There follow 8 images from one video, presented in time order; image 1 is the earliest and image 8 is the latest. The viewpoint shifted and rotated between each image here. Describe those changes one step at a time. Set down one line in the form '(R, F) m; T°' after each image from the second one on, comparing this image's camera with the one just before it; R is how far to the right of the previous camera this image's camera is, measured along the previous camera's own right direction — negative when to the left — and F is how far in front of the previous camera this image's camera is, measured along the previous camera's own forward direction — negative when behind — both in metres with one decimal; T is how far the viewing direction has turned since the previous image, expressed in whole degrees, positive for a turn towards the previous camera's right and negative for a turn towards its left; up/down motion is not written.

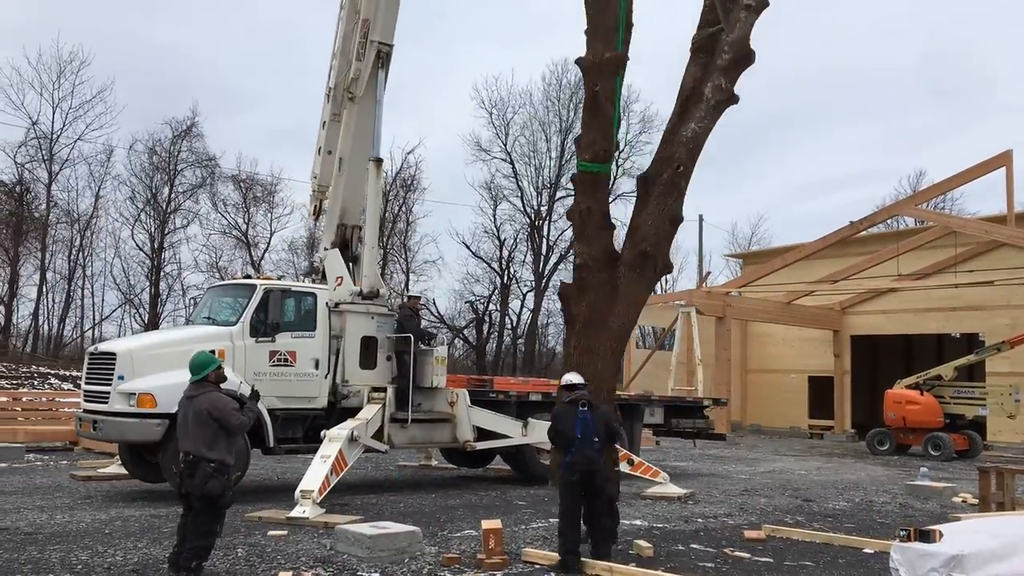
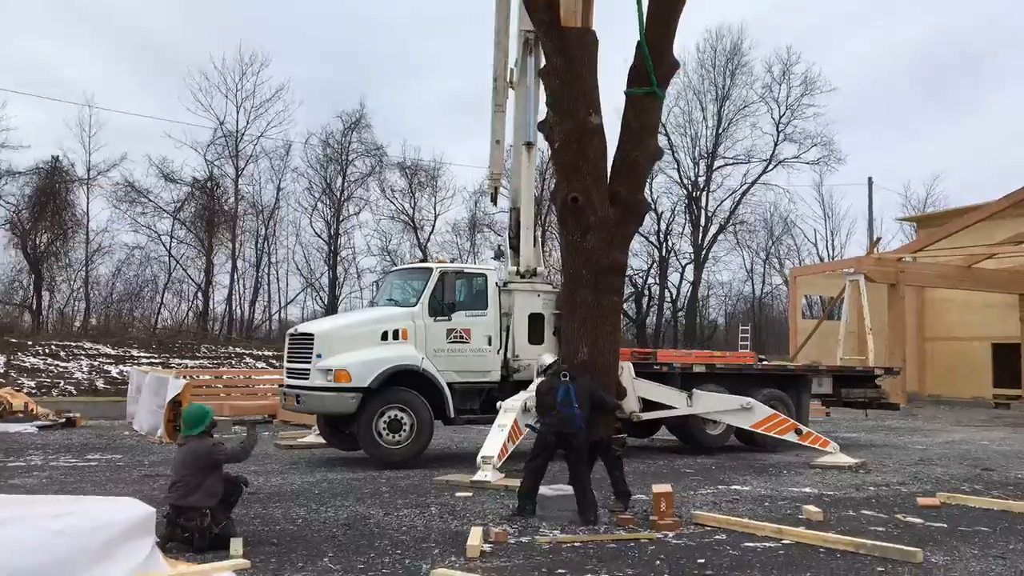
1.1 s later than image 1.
(0.0, -0.5) m; -10°
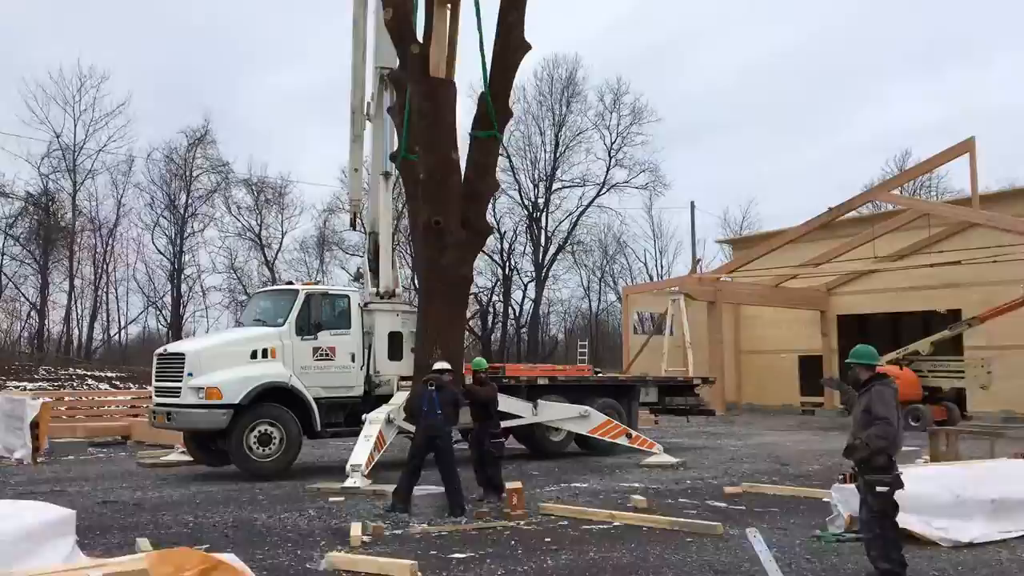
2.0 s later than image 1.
(-0.3, -1.1) m; +10°
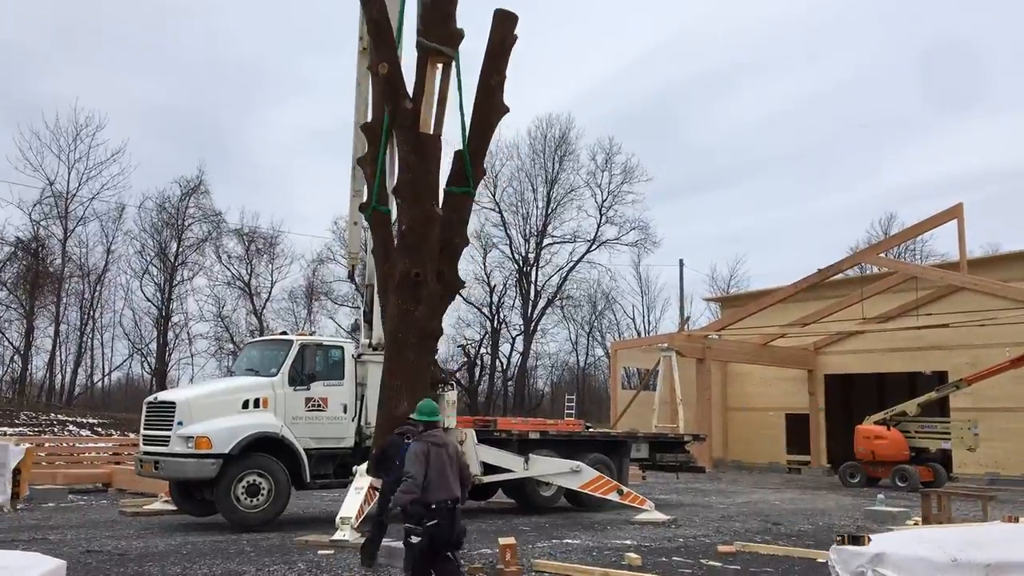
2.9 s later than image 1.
(-0.1, 0.0) m; +1°
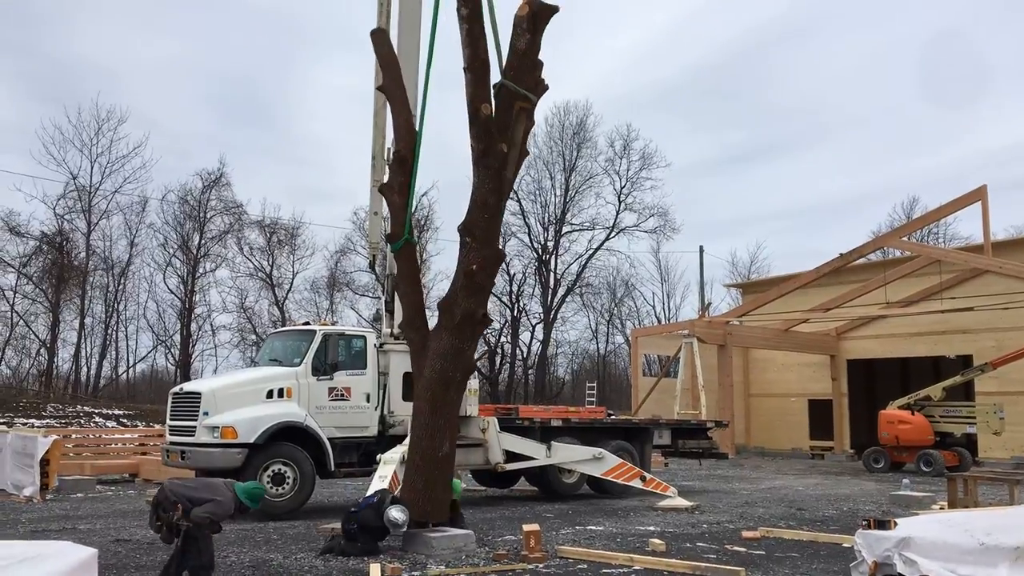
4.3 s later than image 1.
(0.0, 0.0) m; -1°
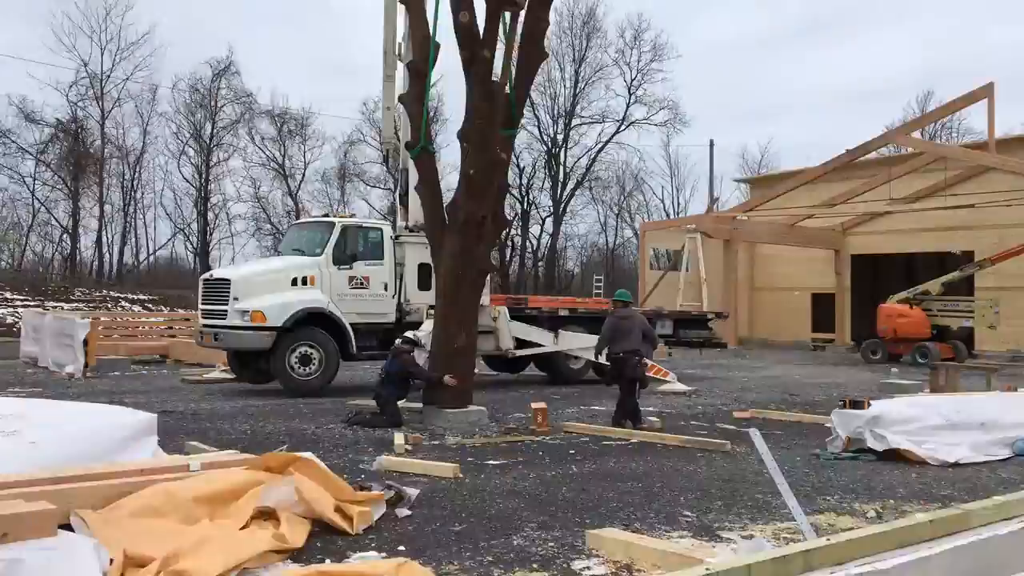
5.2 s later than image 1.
(0.0, -0.6) m; -1°
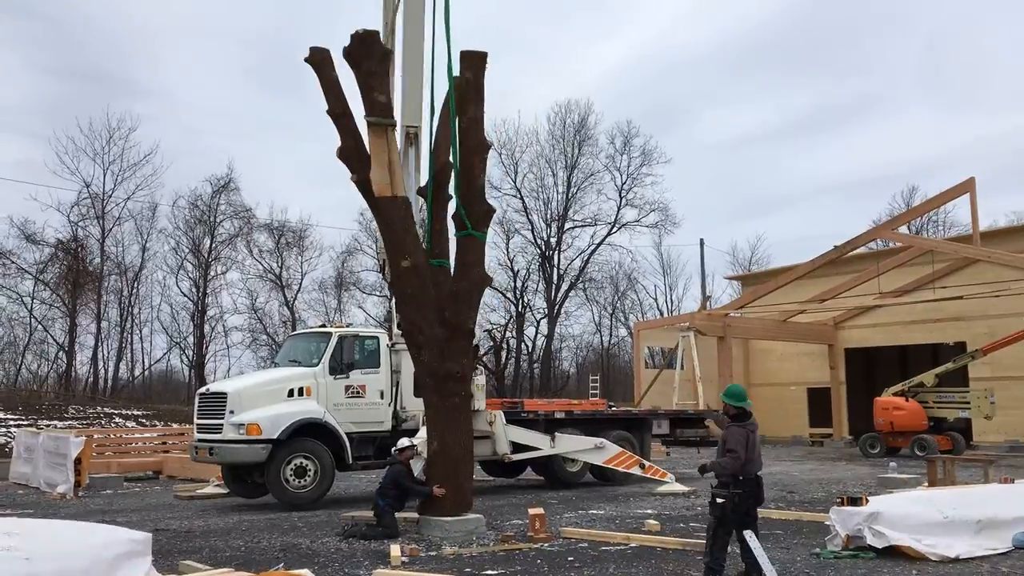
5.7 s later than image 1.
(0.0, -0.1) m; 0°
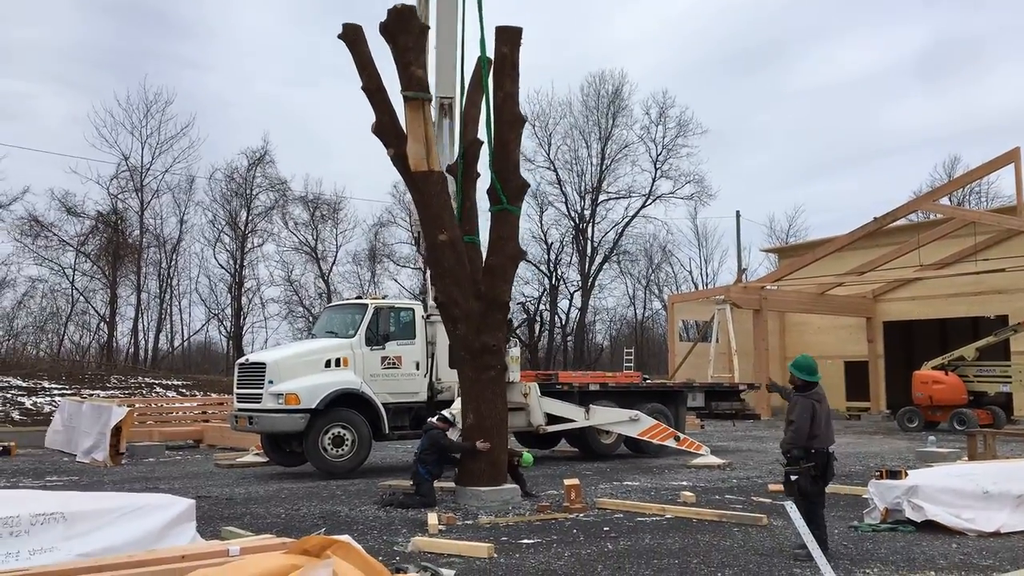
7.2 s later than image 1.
(0.0, 0.0) m; -2°
